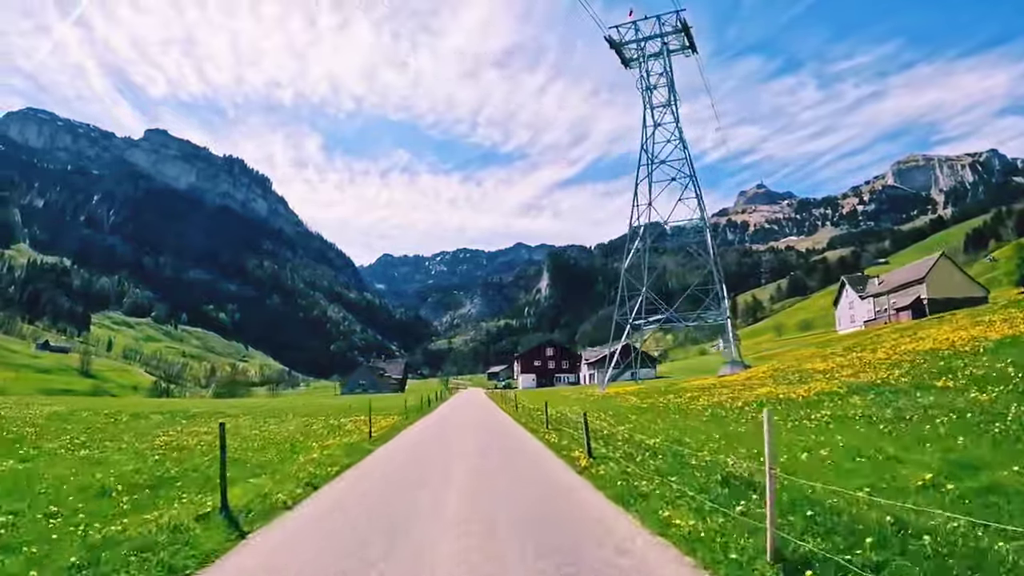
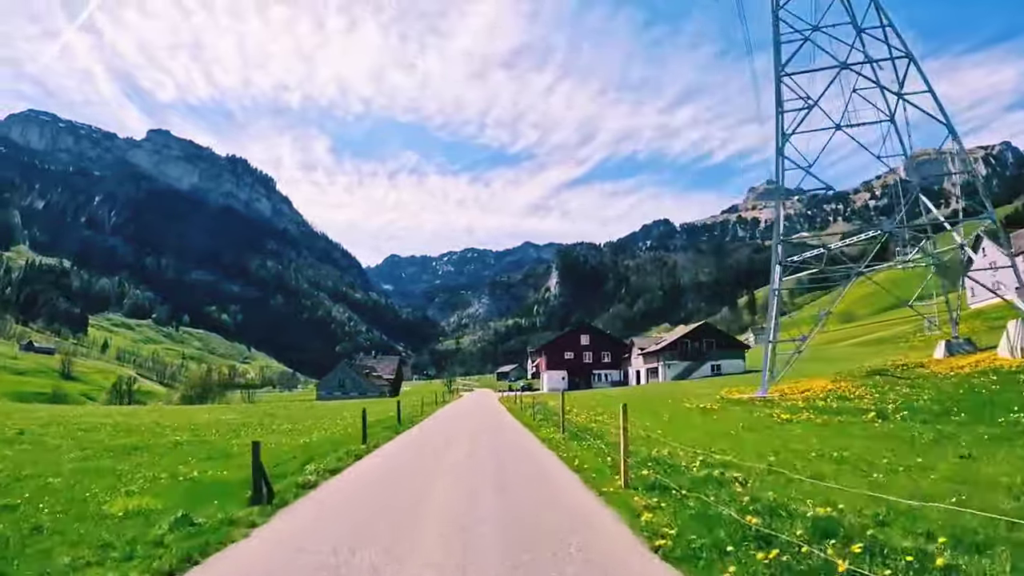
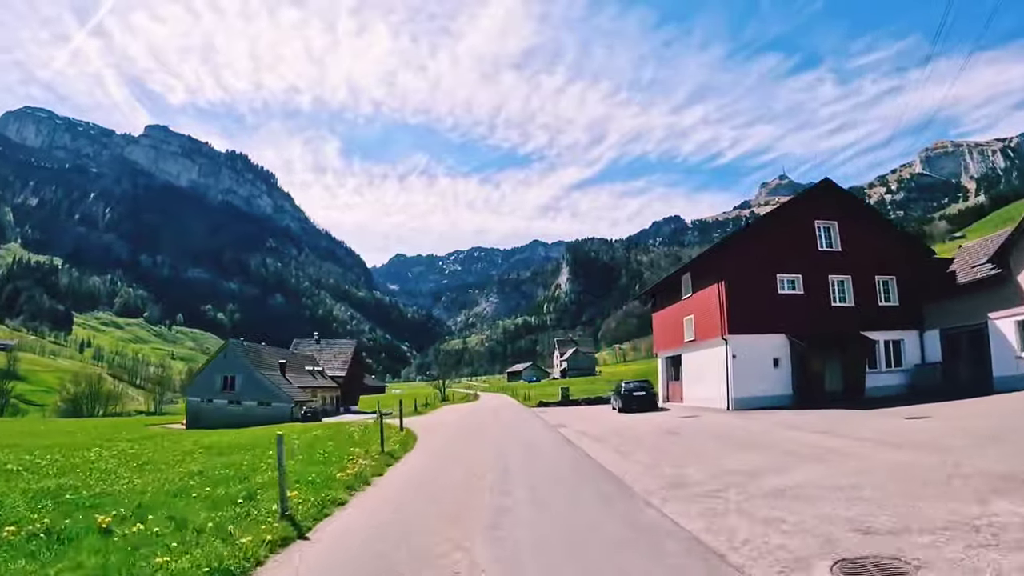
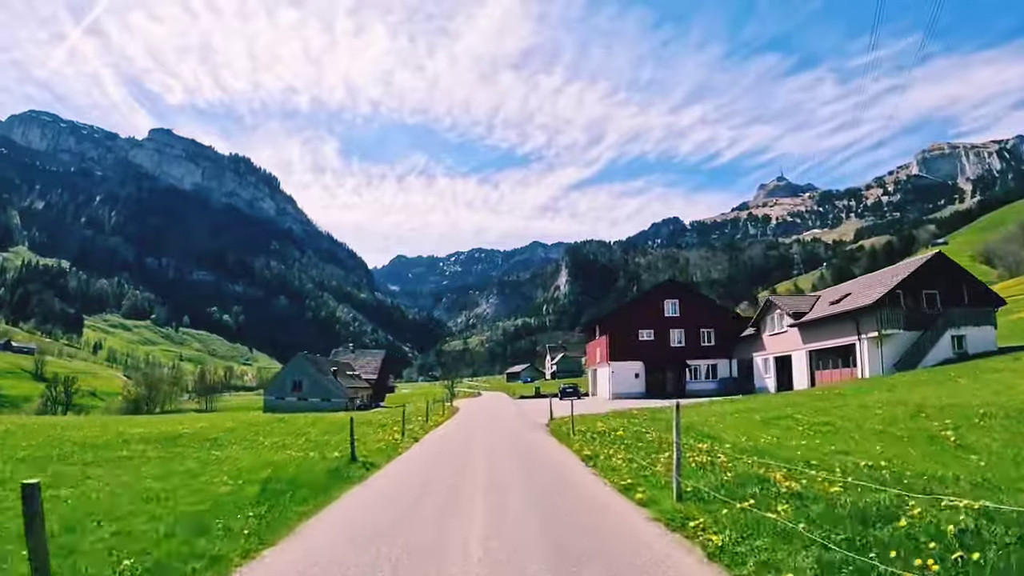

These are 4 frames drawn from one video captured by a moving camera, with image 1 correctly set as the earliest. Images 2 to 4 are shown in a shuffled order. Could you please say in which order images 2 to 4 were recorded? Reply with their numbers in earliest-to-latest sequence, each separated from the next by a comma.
2, 4, 3
